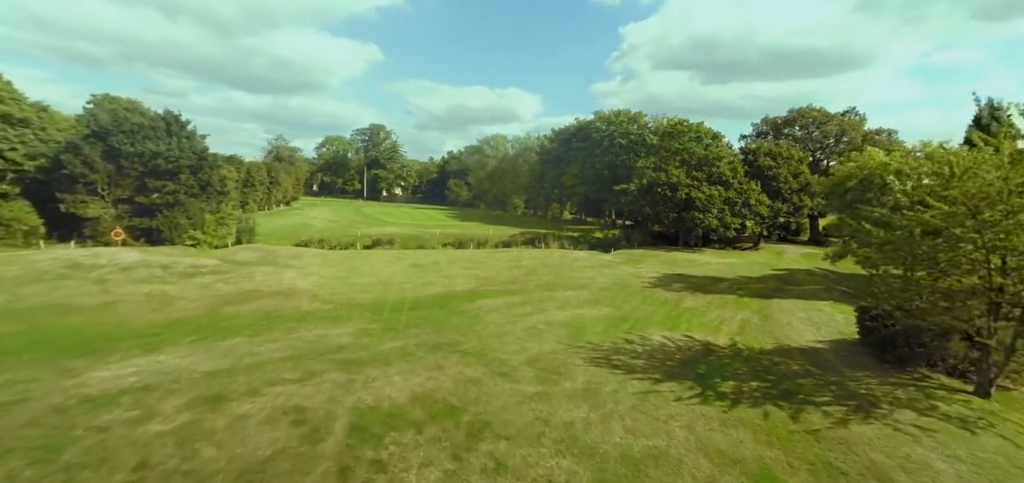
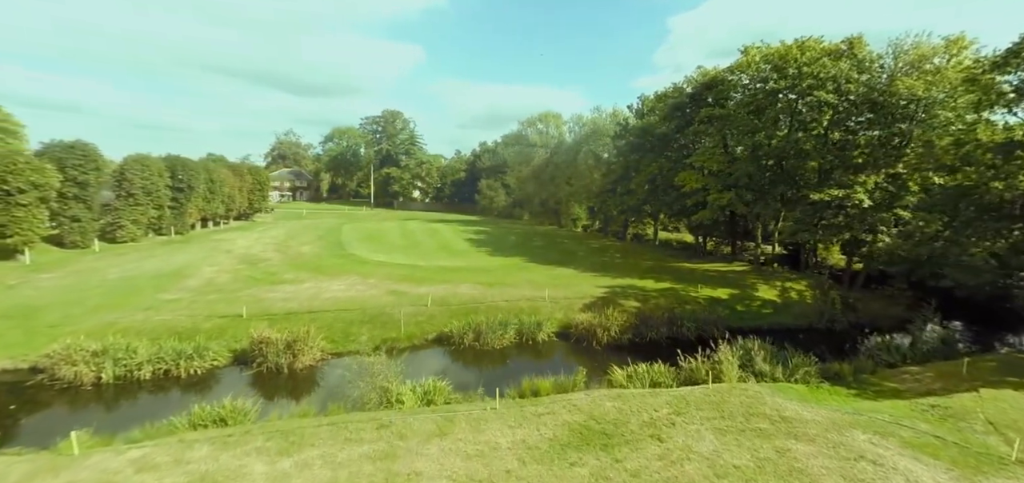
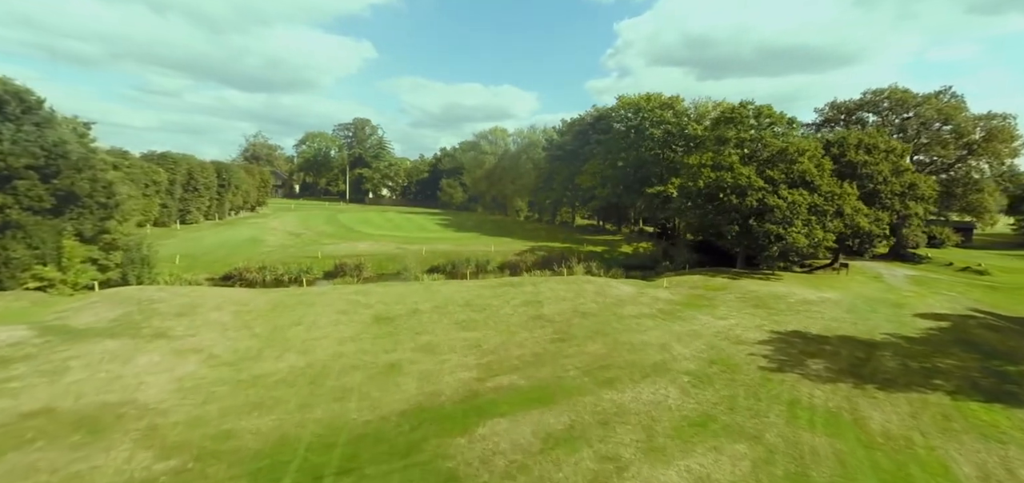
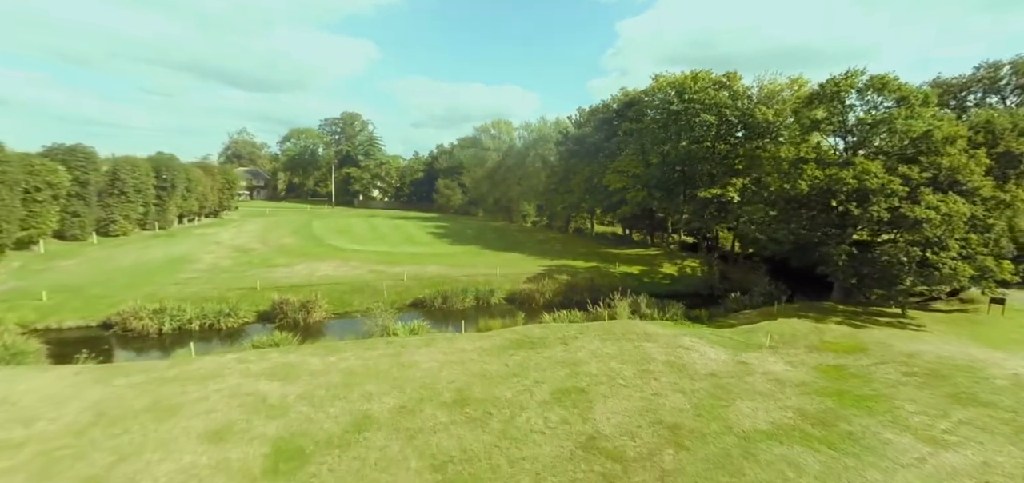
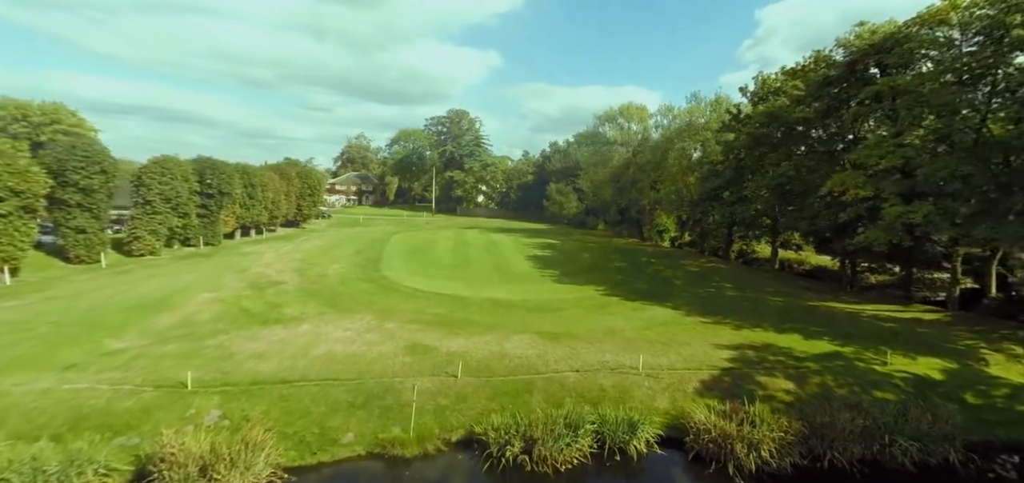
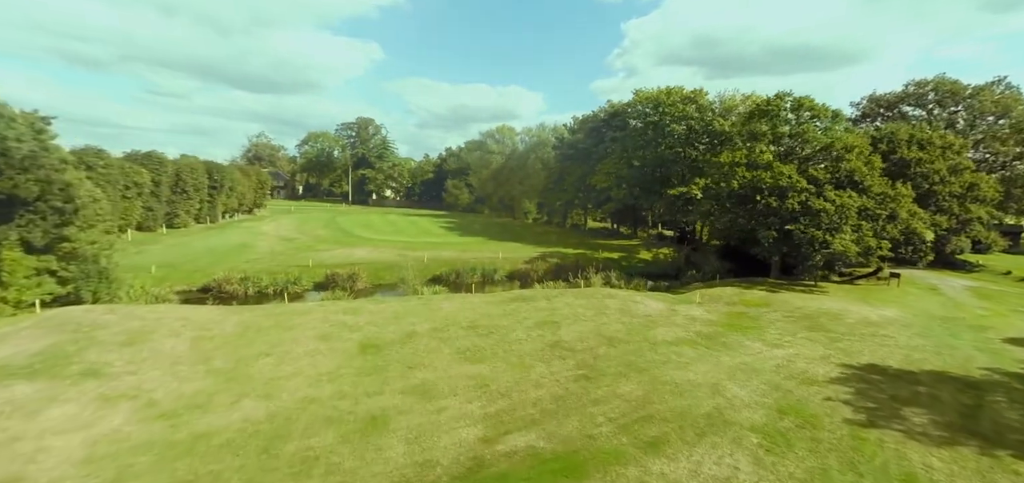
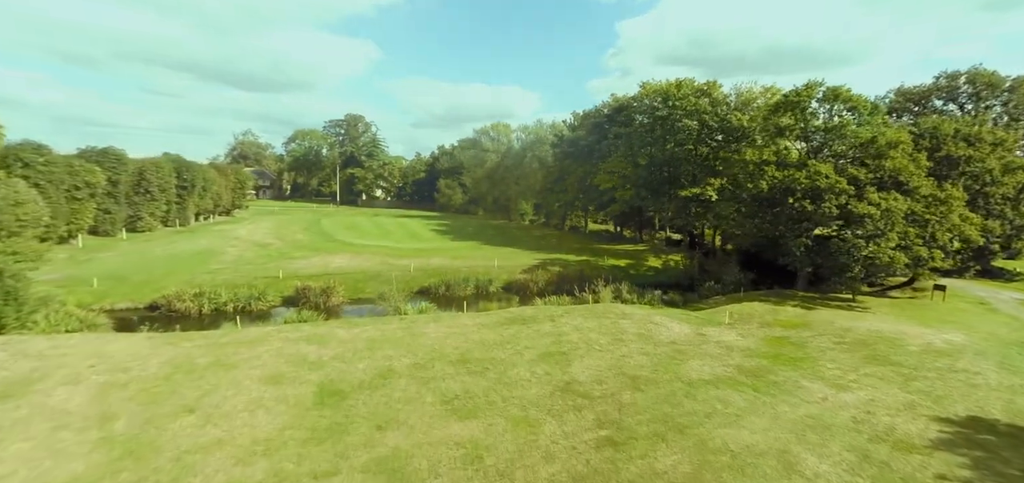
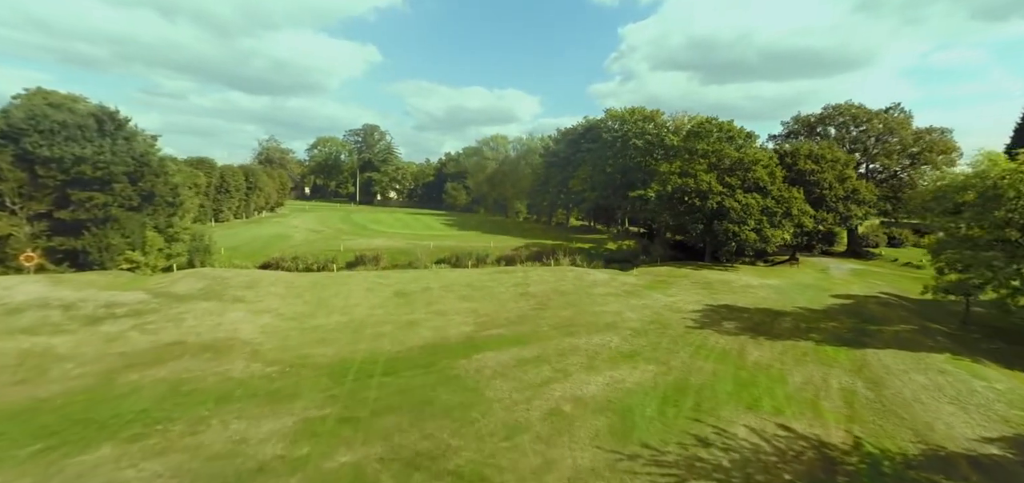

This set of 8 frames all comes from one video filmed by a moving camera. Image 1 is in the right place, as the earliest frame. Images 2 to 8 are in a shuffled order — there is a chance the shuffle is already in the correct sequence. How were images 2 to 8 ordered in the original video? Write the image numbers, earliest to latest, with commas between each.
8, 3, 6, 7, 4, 2, 5
